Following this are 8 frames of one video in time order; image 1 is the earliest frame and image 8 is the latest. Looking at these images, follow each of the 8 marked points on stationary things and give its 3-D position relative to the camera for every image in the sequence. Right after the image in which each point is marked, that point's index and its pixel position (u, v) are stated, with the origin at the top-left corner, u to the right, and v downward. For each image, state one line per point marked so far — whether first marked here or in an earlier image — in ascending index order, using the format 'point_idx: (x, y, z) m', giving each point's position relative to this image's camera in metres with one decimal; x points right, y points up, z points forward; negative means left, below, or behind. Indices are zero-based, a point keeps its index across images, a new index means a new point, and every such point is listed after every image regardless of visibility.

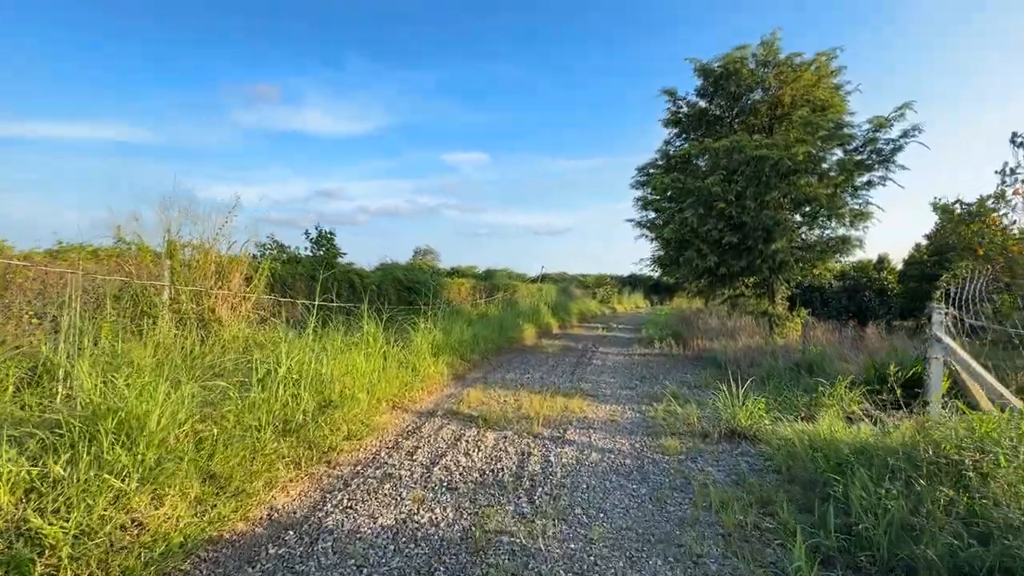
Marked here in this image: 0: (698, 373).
0: (+3.1, -1.4, +7.8) m
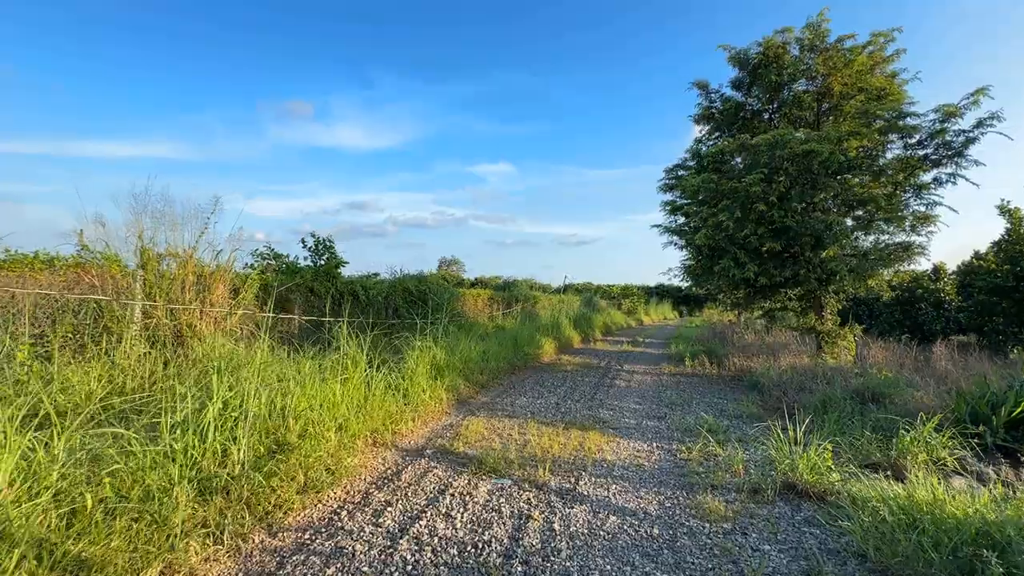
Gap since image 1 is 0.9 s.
0: (+3.2, -1.6, +6.9) m
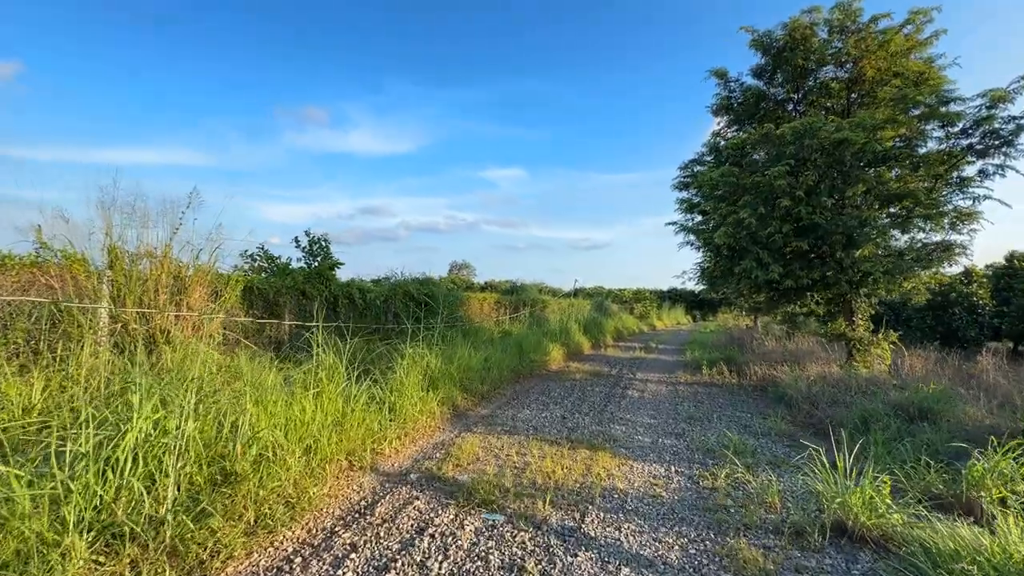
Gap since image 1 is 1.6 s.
0: (+3.3, -1.7, +6.2) m
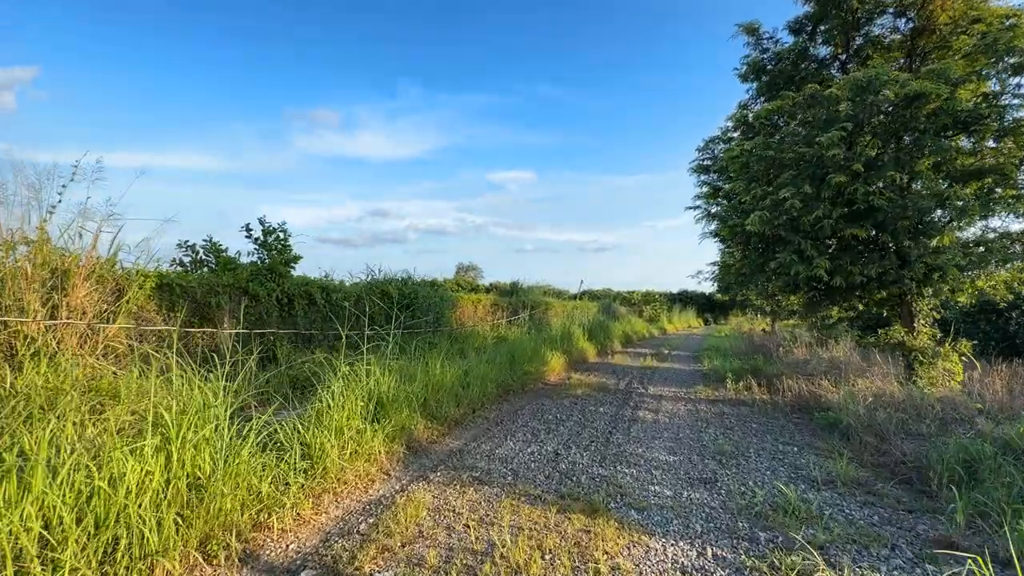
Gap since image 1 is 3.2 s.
0: (+3.1, -1.6, +4.8) m
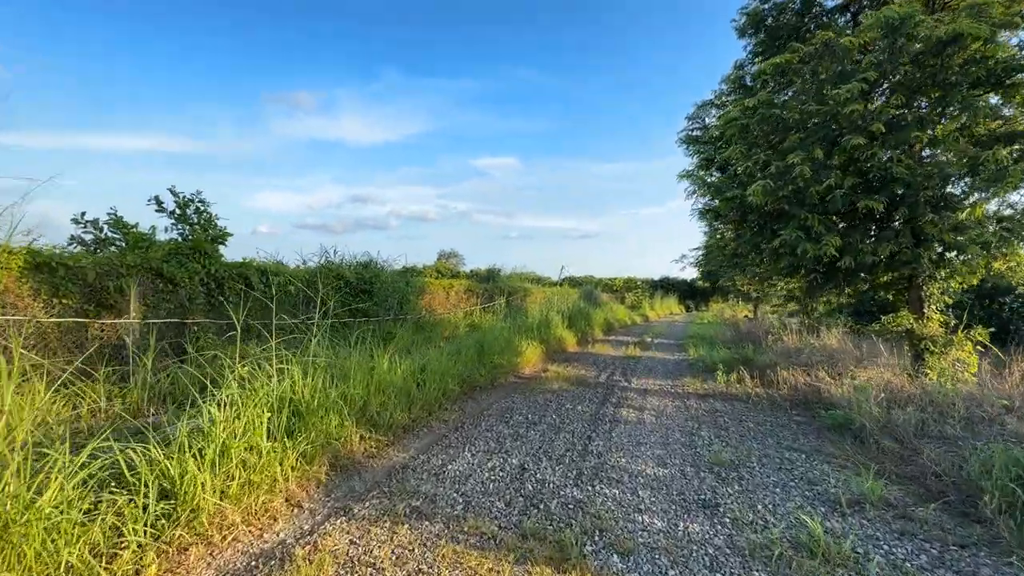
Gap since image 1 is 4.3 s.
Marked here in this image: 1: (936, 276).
0: (+2.7, -1.5, +4.1) m
1: (+5.2, +0.1, +5.7) m
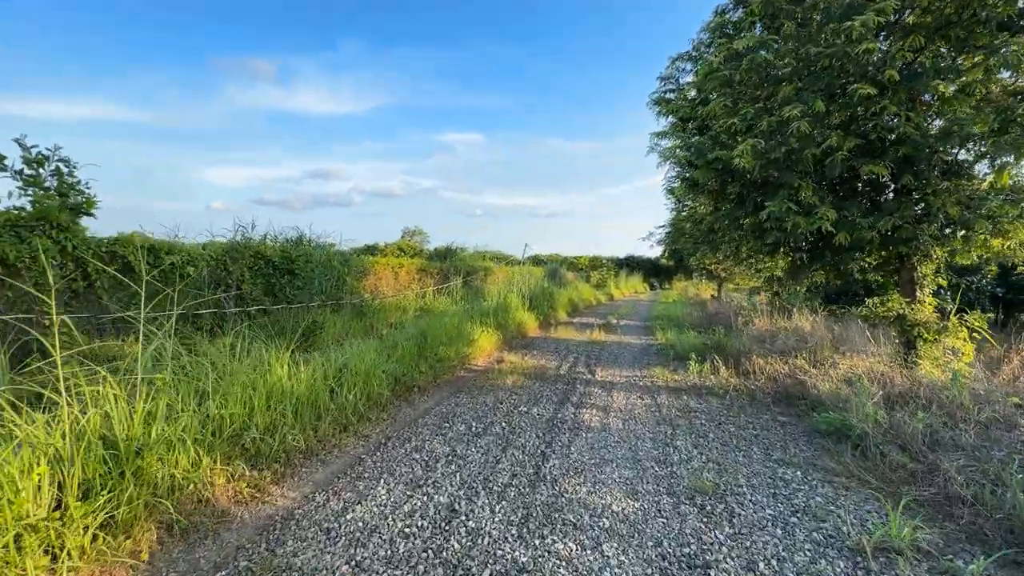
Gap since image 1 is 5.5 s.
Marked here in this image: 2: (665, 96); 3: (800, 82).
0: (+2.2, -1.3, +3.4) m
1: (+4.6, +0.4, +5.1) m
2: (+2.2, +2.8, +6.7) m
3: (+2.6, +1.8, +4.3) m
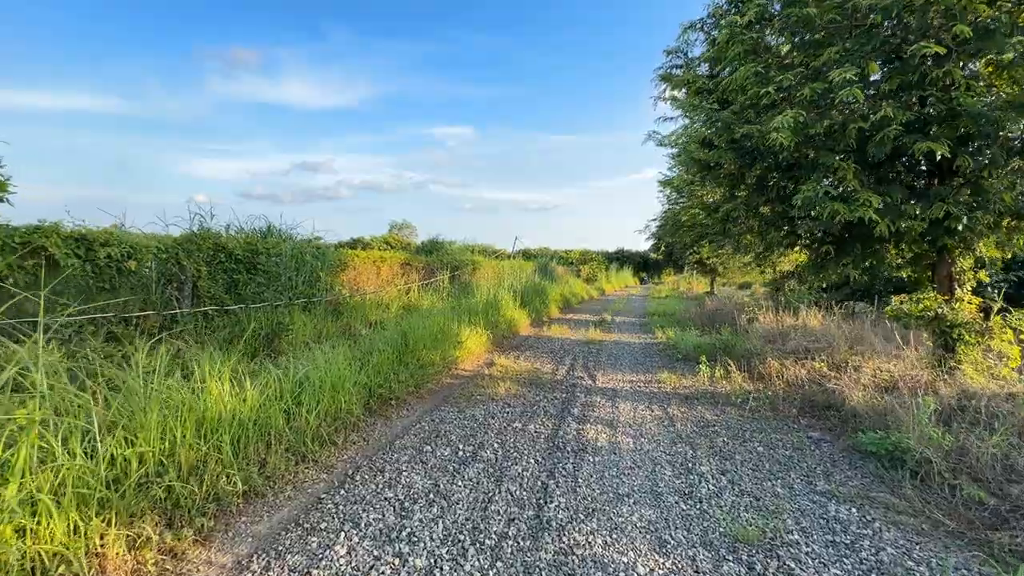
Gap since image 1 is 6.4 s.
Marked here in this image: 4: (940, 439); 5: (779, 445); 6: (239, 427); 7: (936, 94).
0: (+2.2, -1.3, +2.8) m
1: (+4.5, +0.4, +4.6) m
2: (+2.1, +2.8, +6.1) m
3: (+2.5, +1.9, +3.6) m
4: (+3.0, -1.0, +3.3) m
5: (+2.2, -1.3, +3.9) m
6: (-1.6, -0.8, +2.9) m
7: (+3.1, +1.4, +3.5) m
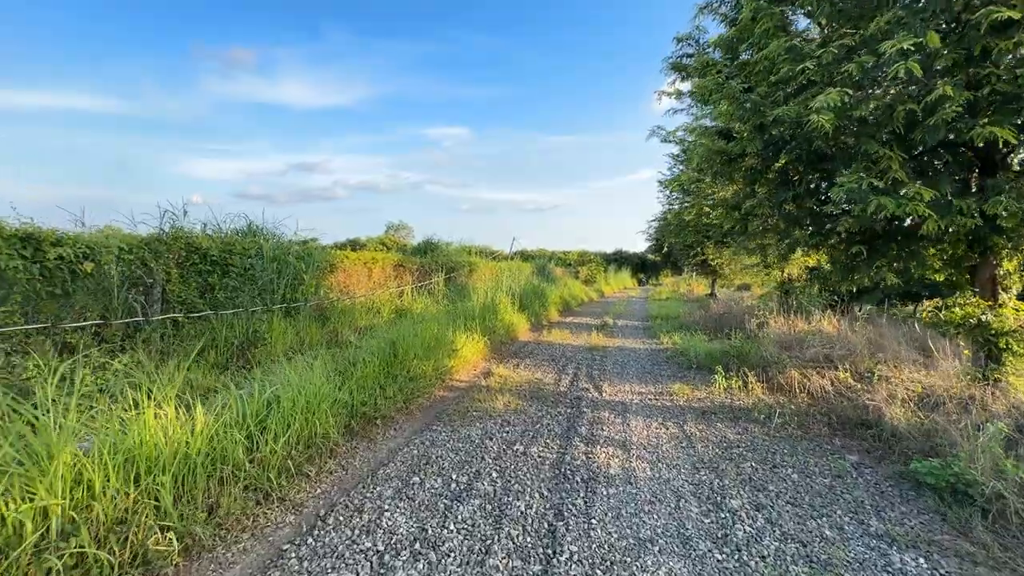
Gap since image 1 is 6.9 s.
0: (+2.2, -1.4, +2.4) m
1: (+4.5, +0.3, +4.1) m
2: (+2.1, +2.8, +5.6) m
3: (+2.5, +1.8, +3.2) m
4: (+3.0, -1.1, +2.8) m
5: (+2.2, -1.3, +3.4) m
6: (-1.6, -0.9, +2.4) m
7: (+3.1, +1.4, +3.0) m
